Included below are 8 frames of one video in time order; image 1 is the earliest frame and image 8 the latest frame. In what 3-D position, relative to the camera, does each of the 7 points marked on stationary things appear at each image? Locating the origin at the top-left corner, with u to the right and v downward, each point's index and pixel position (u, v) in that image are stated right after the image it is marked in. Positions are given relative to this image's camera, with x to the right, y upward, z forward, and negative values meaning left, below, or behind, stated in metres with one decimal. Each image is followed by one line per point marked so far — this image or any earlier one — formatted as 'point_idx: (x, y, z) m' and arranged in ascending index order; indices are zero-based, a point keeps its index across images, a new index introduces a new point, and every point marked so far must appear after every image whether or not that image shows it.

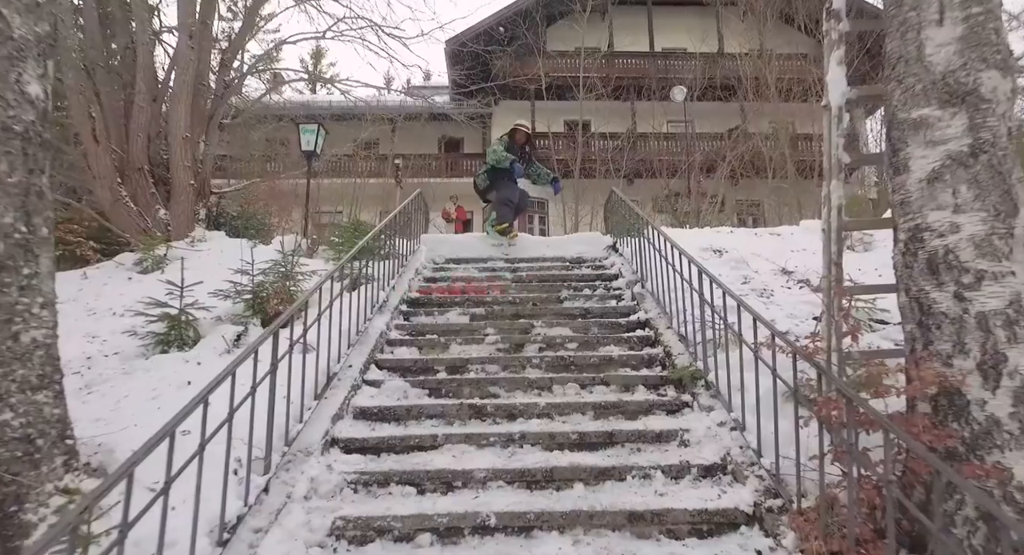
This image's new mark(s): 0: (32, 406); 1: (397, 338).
0: (-2.0, -0.5, +2.3) m
1: (-1.0, -0.5, +4.7) m
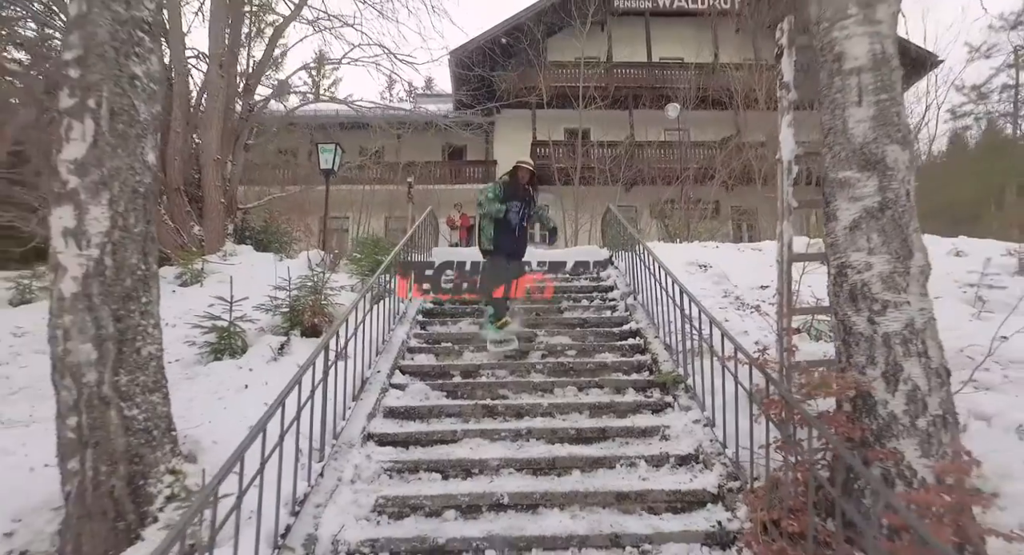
0: (-1.9, -0.7, +2.9) m
1: (-0.9, -0.7, +5.4) m
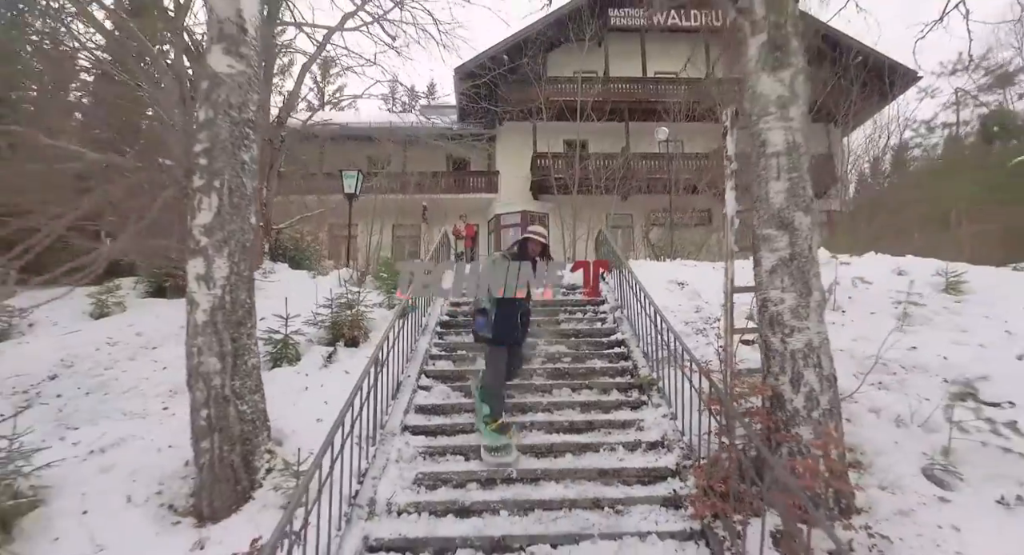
0: (-1.8, -0.9, +4.0) m
1: (-0.9, -0.9, +6.4) m
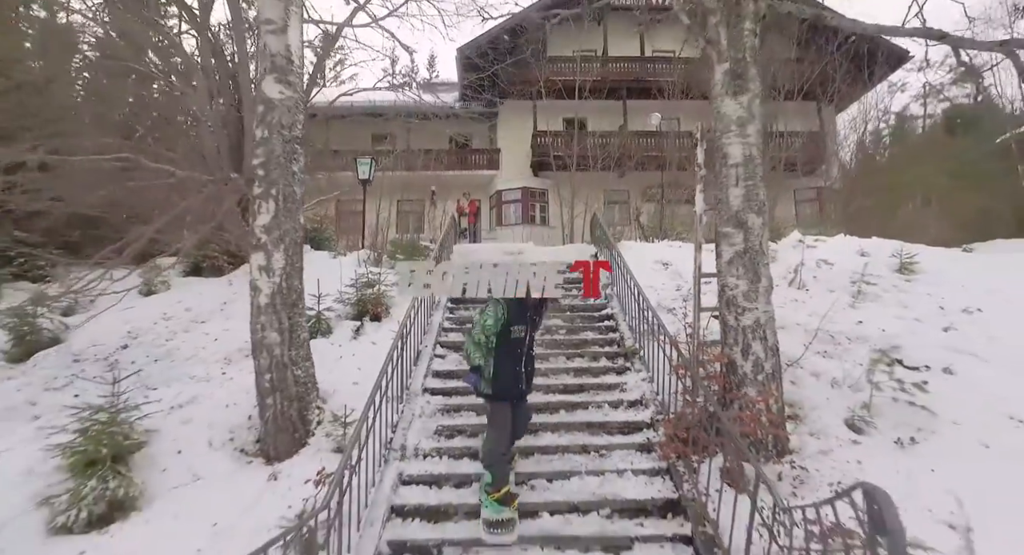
0: (-1.8, -0.8, +4.9) m
1: (-0.8, -0.6, +7.3) m
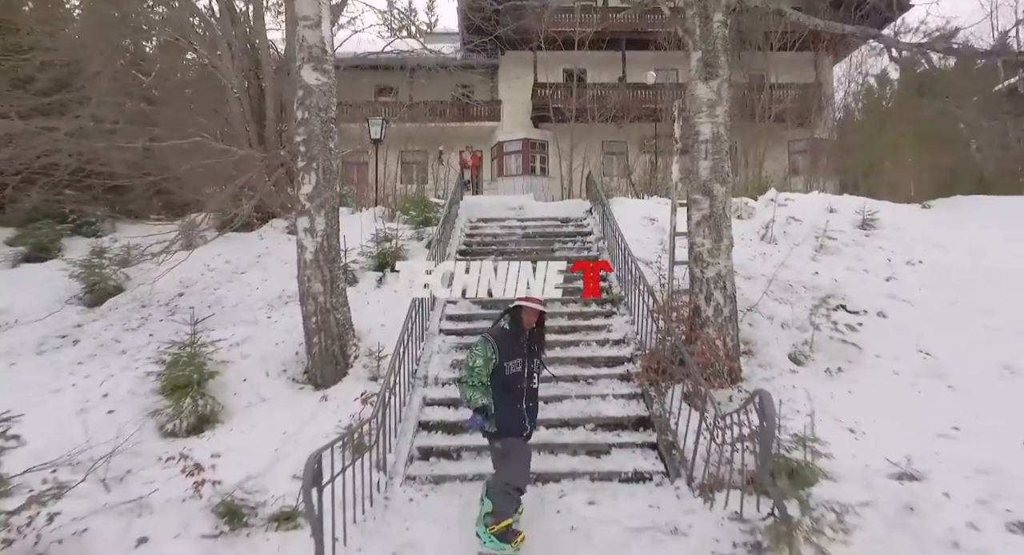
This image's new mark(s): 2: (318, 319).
0: (-1.8, -0.4, +5.9) m
1: (-0.8, 0.0, +8.3) m
2: (-2.0, -0.4, +5.6) m
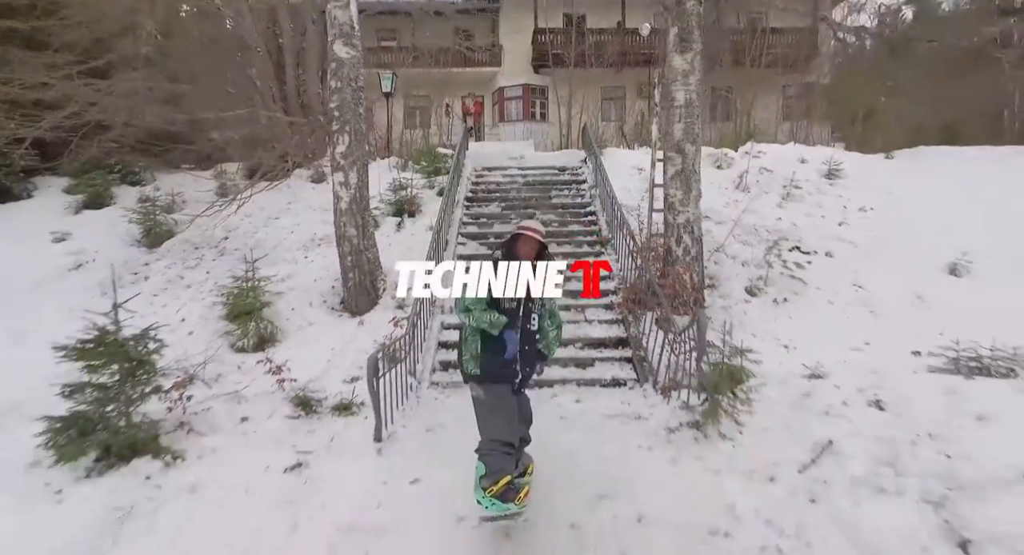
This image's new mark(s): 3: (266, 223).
0: (-1.8, +0.3, +7.0) m
1: (-0.8, +1.0, +9.4) m
2: (-1.9, +0.2, +6.8) m
3: (-3.8, +0.8, +8.6) m
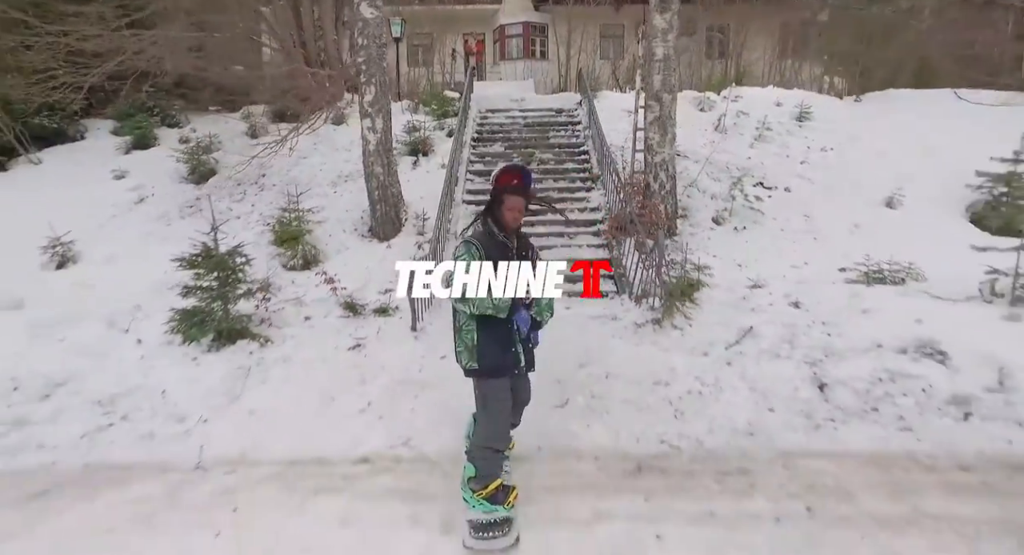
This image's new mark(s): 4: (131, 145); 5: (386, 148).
0: (-1.7, +1.3, +8.2) m
1: (-0.7, +2.2, +10.5) m
2: (-1.9, +1.2, +8.0) m
3: (-3.8, +2.0, +9.8) m
4: (-6.8, +2.4, +9.8) m
5: (-1.8, +1.9, +7.9) m
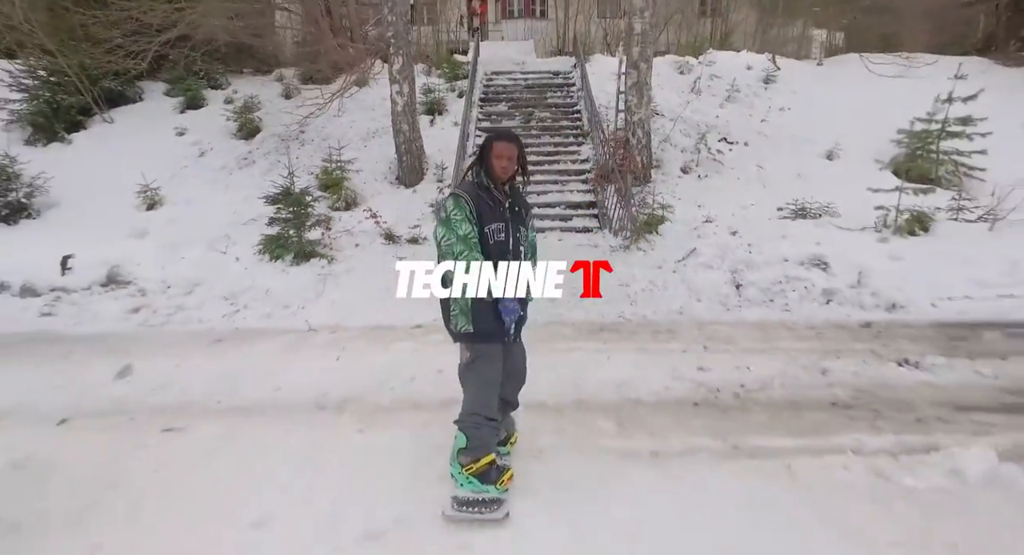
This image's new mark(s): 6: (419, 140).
0: (-1.7, +2.4, +9.8) m
1: (-0.7, +3.5, +12.0) m
2: (-1.9, +2.3, +9.6) m
3: (-3.8, +3.2, +11.3) m
4: (-6.7, +3.6, +11.4) m
5: (-1.7, +2.9, +9.5) m
6: (-1.7, +2.4, +9.8) m
